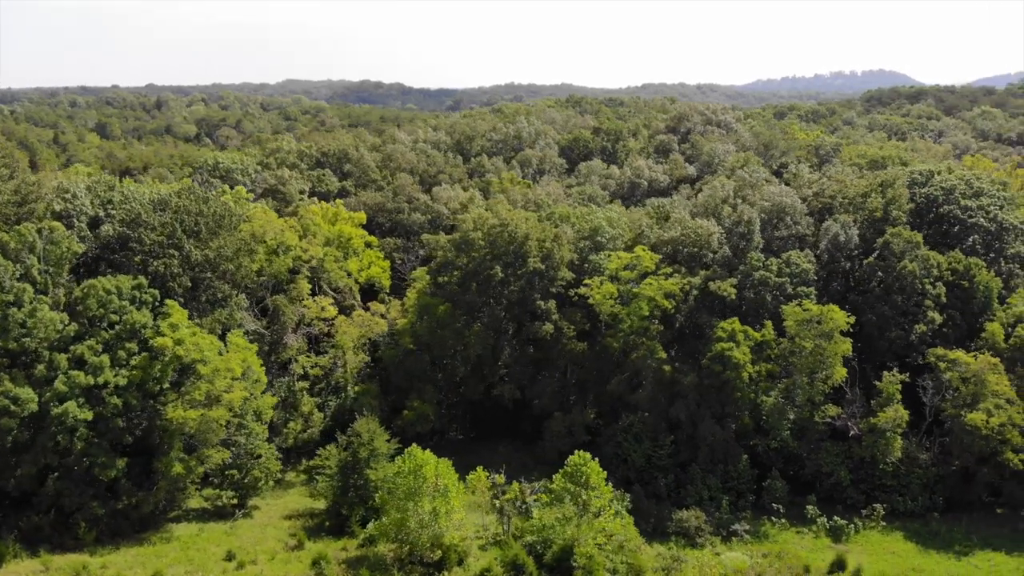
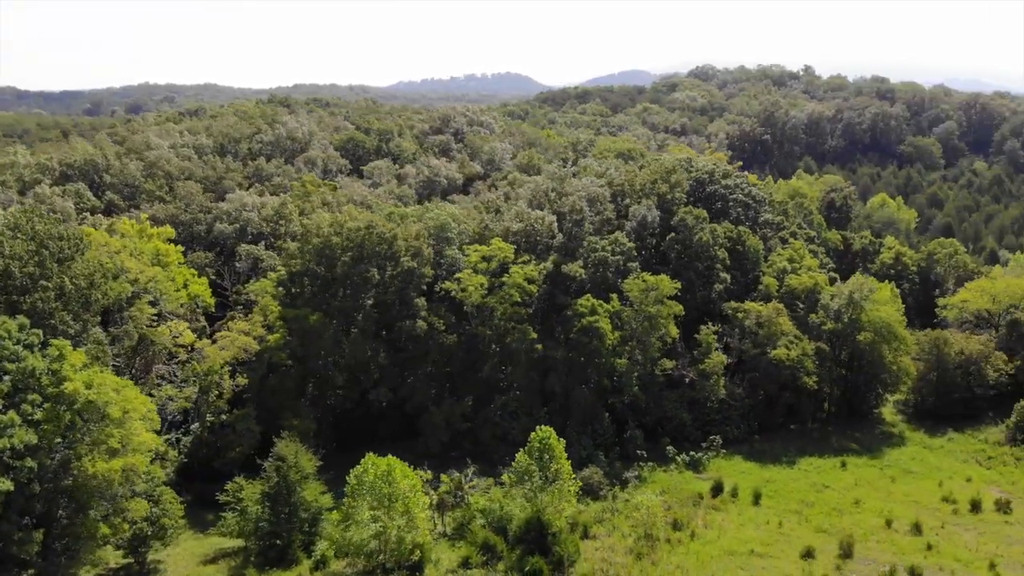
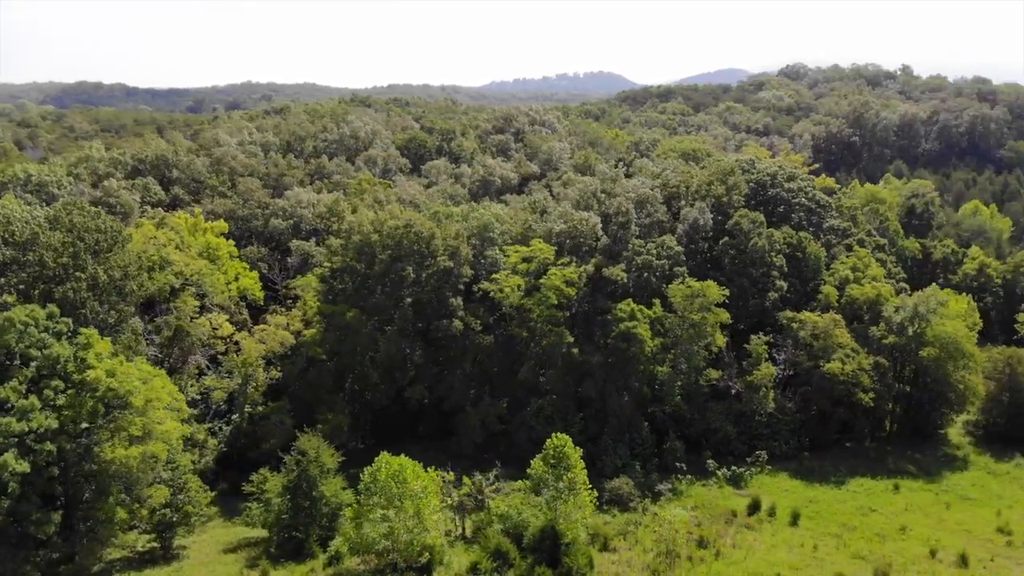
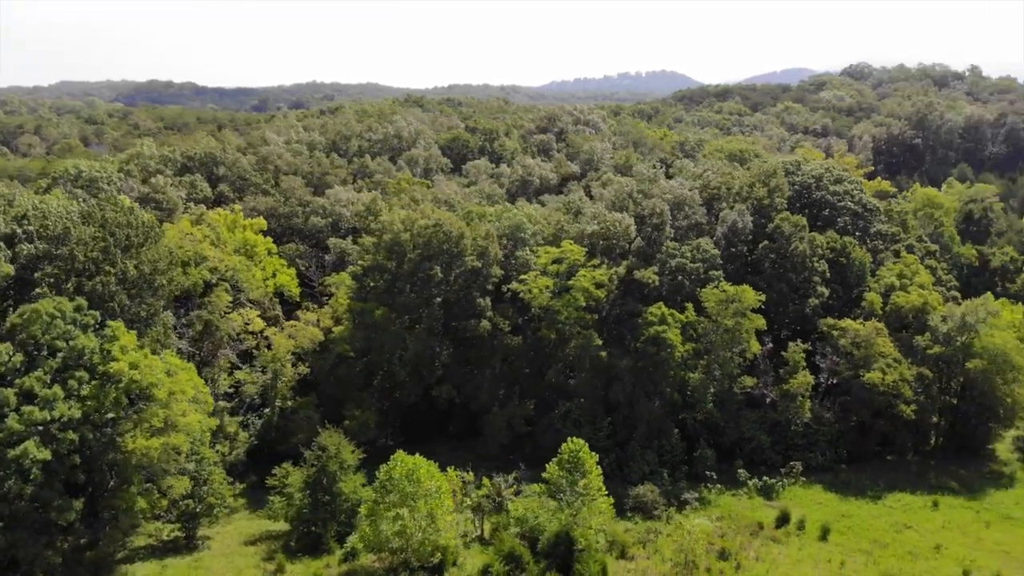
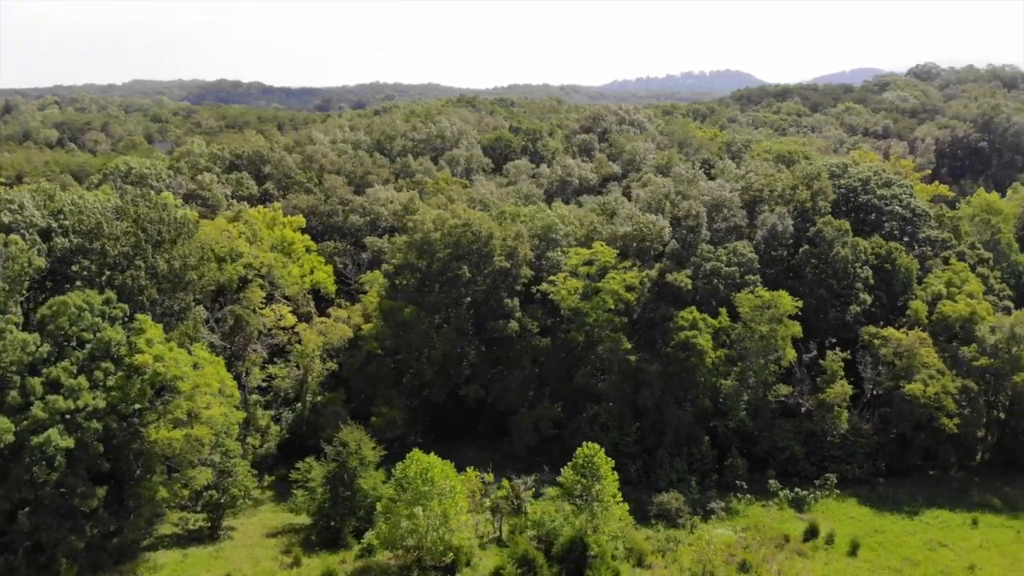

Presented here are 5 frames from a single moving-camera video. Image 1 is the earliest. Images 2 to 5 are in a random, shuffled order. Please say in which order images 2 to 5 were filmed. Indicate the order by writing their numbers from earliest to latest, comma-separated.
5, 4, 3, 2
